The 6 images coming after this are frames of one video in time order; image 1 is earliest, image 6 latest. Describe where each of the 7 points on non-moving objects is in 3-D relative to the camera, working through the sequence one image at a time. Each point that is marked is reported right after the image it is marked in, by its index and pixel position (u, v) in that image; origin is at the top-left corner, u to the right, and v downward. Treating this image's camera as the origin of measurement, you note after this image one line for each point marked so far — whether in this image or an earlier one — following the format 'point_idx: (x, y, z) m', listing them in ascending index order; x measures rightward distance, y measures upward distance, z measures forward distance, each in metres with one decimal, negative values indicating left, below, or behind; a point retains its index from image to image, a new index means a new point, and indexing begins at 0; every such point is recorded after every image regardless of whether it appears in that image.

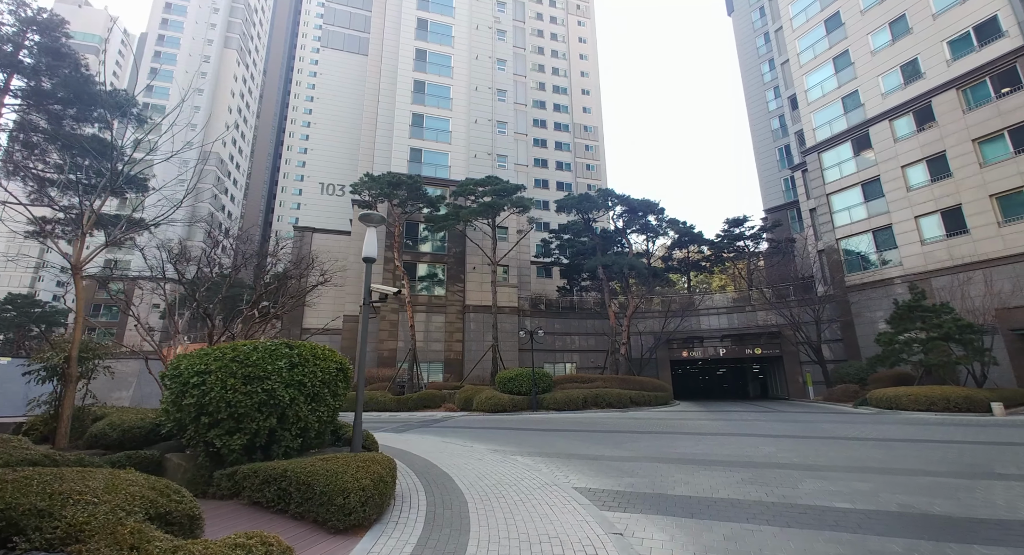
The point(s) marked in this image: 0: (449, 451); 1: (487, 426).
0: (-1.1, -2.9, +7.9) m
1: (-0.7, -4.8, +15.3) m
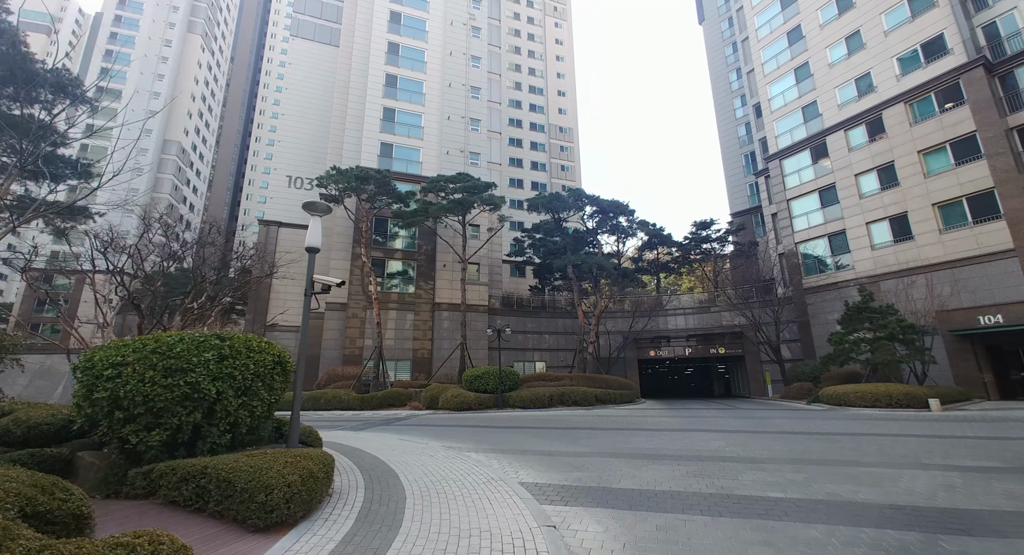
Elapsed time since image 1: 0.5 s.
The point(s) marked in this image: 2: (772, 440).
0: (-1.9, -2.9, +7.9) m
1: (-1.9, -4.7, +15.2) m
2: (+6.0, -3.7, +10.9) m
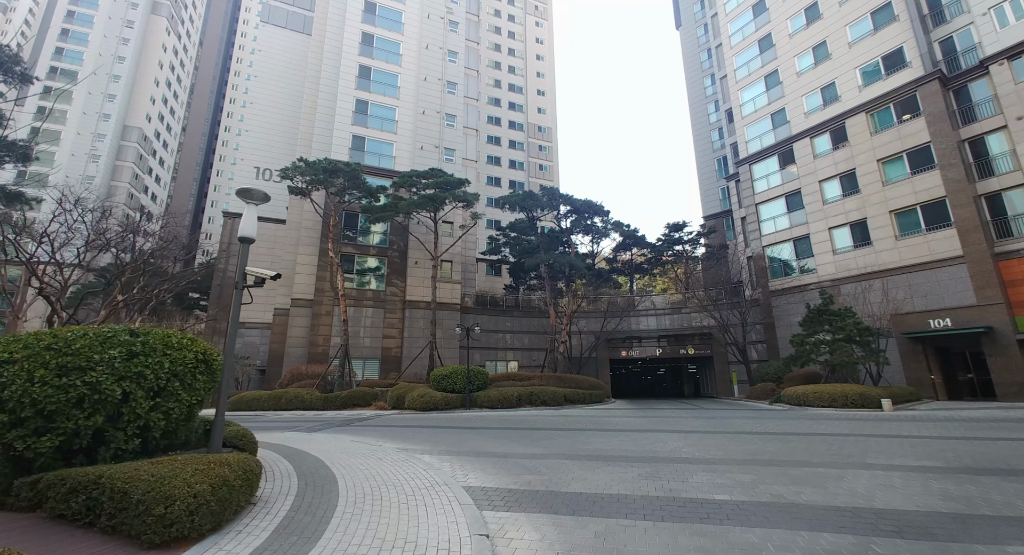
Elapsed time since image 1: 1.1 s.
0: (-2.6, -2.8, +7.6) m
1: (-3.1, -4.7, +15.0) m
2: (+5.1, -3.8, +11.0) m
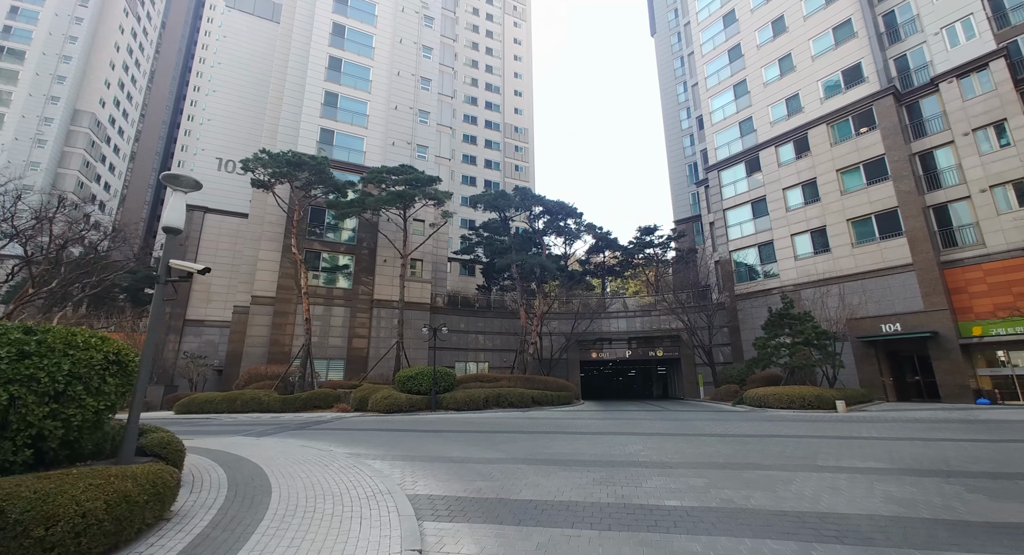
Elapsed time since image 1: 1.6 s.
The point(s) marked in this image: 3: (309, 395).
0: (-3.3, -2.8, +7.3) m
1: (-4.2, -4.6, +14.6) m
2: (+4.2, -3.9, +11.1) m
3: (-8.6, -5.0, +20.0) m
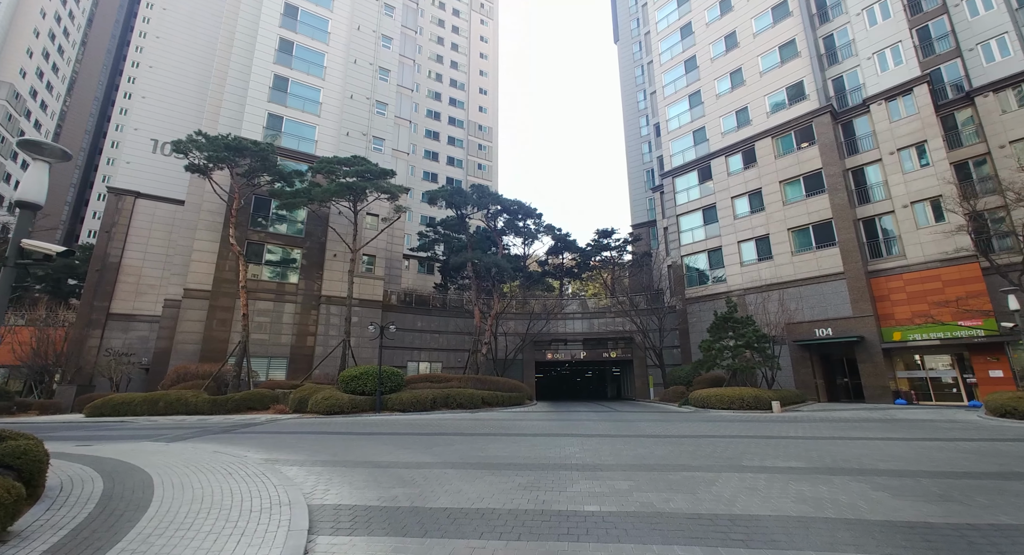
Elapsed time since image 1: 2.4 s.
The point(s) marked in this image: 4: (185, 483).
0: (-4.4, -2.7, +6.7) m
1: (-6.0, -4.5, +14.0) m
2: (+2.7, -3.9, +11.2) m
3: (-10.8, -4.8, +19.0) m
4: (-3.9, -2.5, +5.6) m
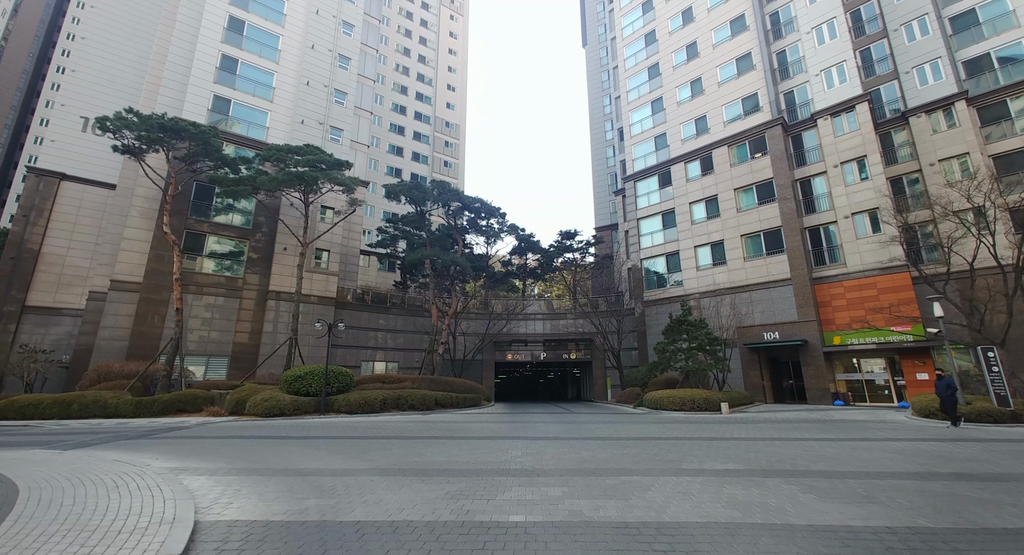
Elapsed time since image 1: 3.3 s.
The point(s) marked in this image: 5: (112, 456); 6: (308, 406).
0: (-5.4, -2.5, +6.0) m
1: (-7.5, -4.3, +13.1) m
2: (+1.4, -3.9, +11.0) m
3: (-12.7, -4.5, +17.8) m
4: (-4.7, -2.3, +5.0) m
5: (-6.7, -3.0, +7.8) m
6: (-8.3, -5.2, +19.3) m
